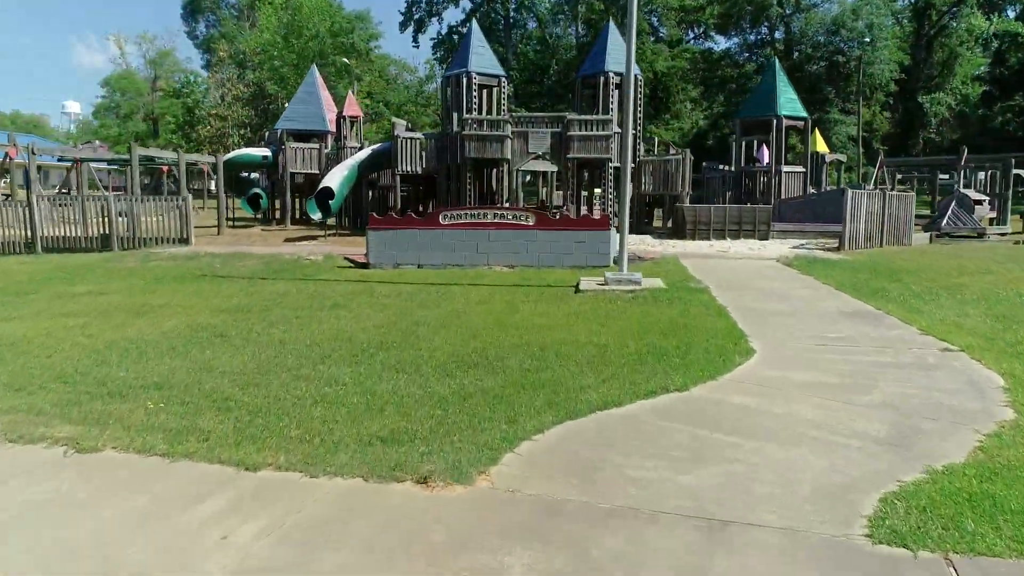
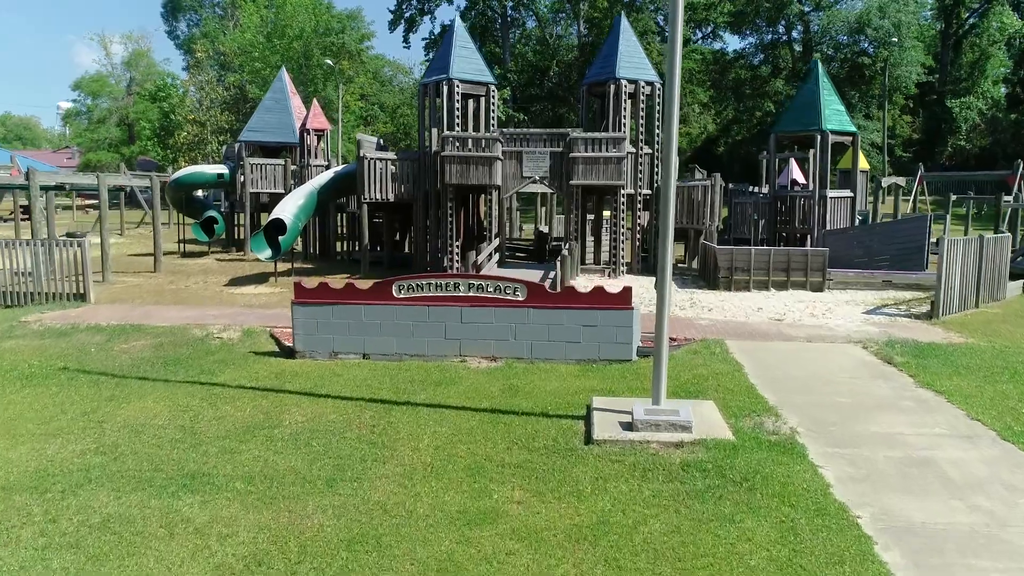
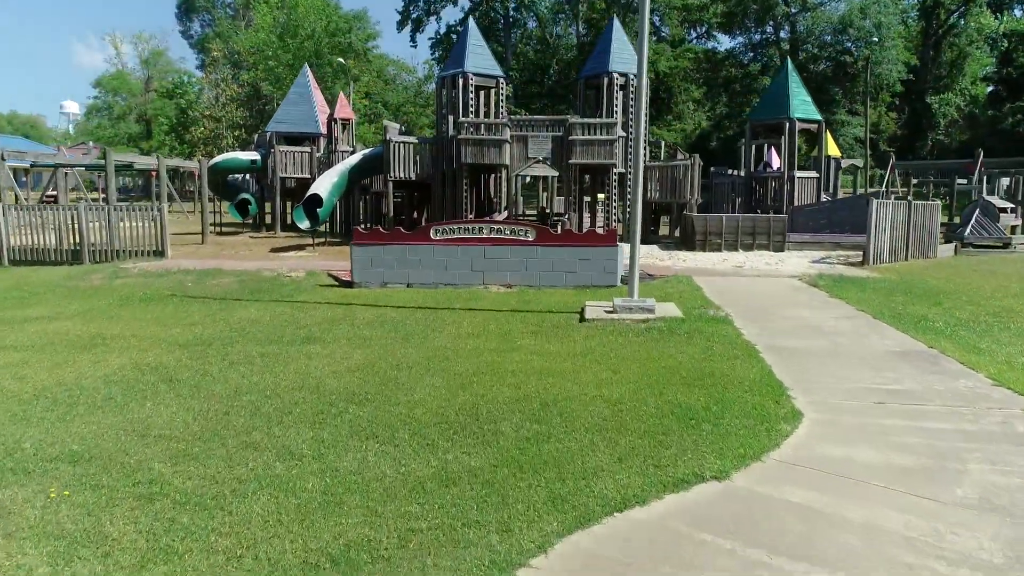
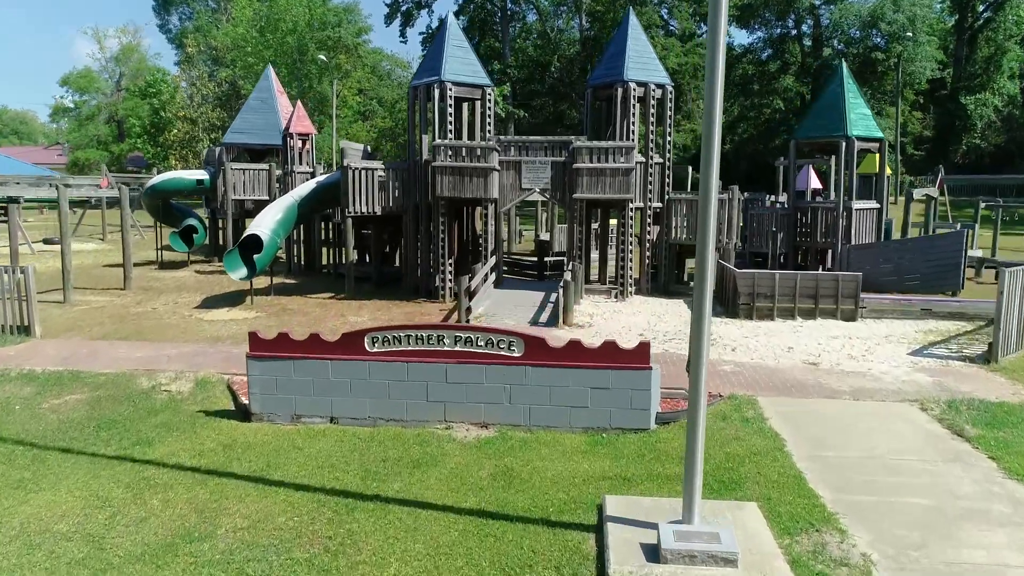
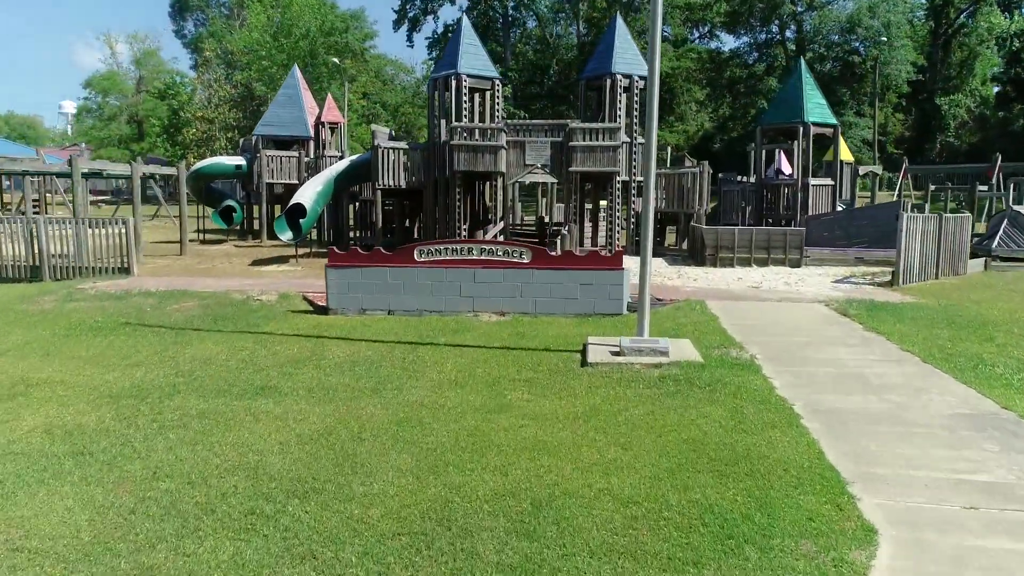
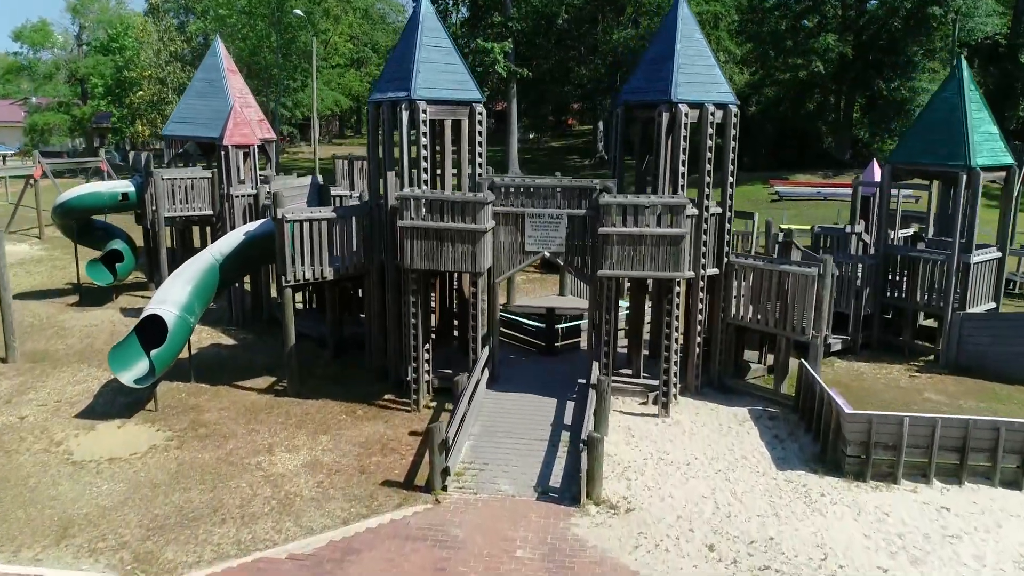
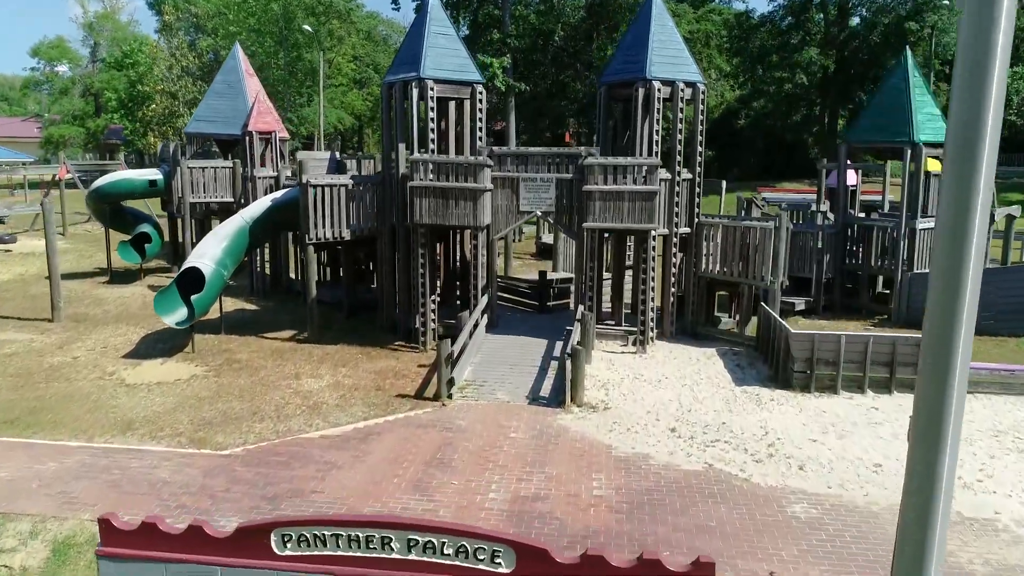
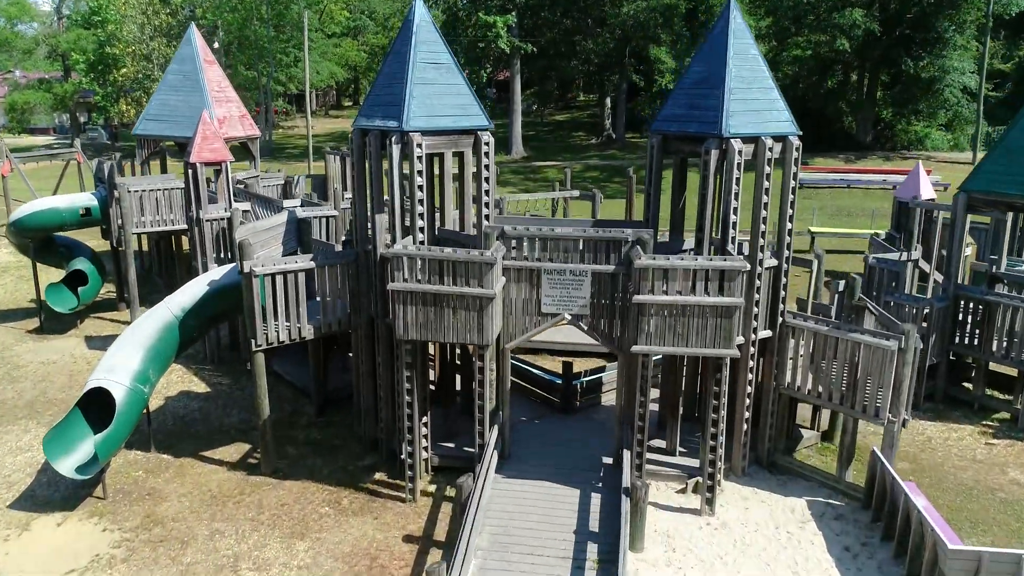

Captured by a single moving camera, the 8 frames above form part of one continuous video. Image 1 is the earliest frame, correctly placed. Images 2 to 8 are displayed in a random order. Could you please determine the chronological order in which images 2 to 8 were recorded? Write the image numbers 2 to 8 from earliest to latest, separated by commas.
3, 5, 2, 4, 7, 6, 8
